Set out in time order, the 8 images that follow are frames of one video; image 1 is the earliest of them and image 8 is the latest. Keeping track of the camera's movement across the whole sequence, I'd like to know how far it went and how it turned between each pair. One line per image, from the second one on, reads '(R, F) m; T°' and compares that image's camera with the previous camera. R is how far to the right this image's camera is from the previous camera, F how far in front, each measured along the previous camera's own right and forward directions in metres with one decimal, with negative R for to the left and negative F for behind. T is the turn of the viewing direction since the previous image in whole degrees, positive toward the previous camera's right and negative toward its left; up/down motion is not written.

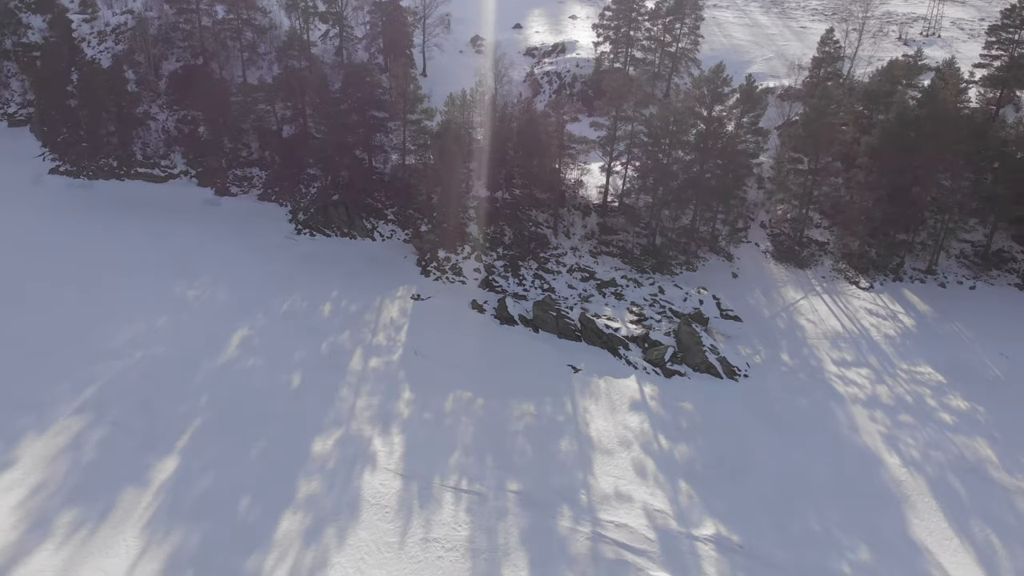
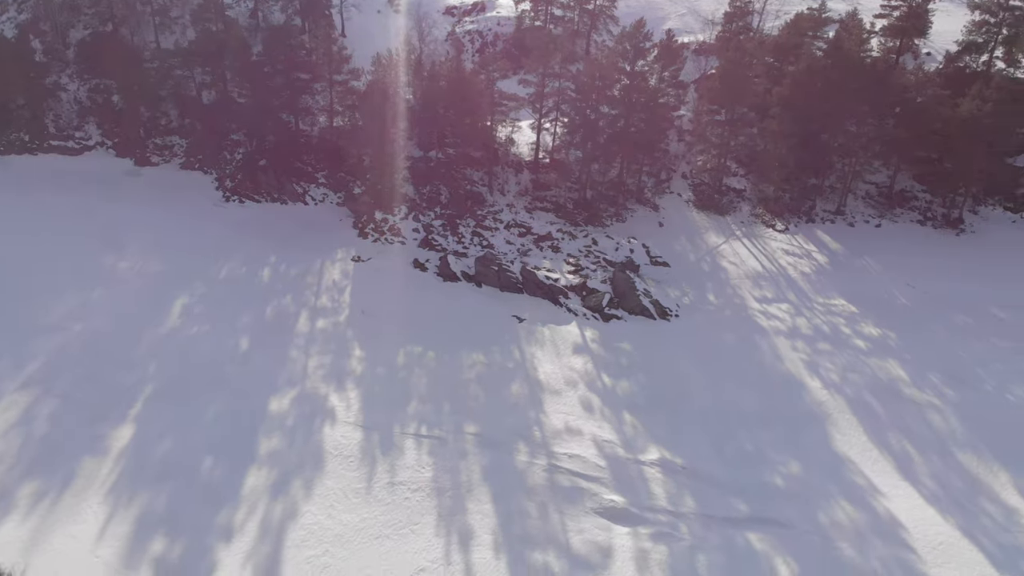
(-0.8, -0.9) m; +6°
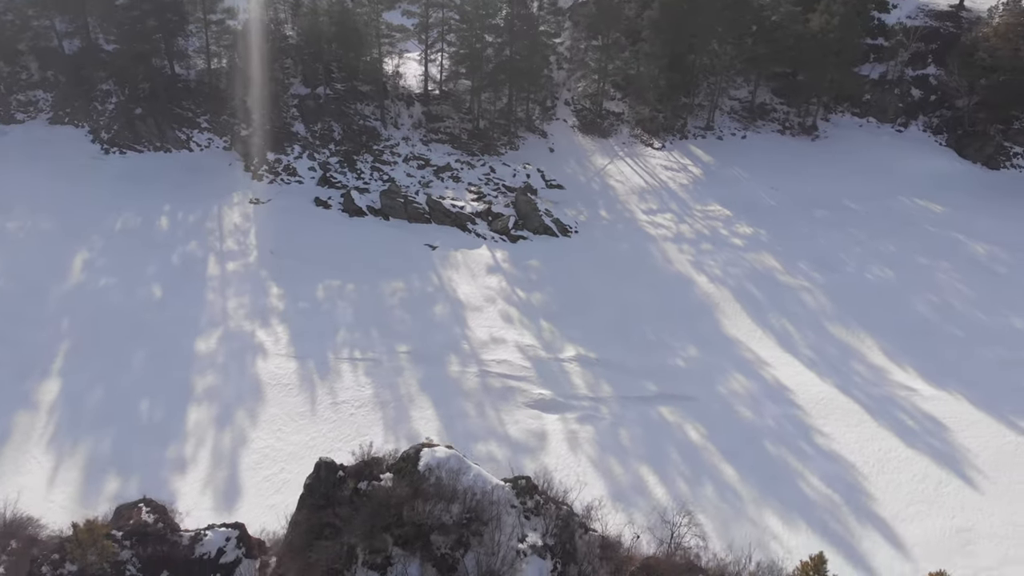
(-1.3, -1.4) m; +8°
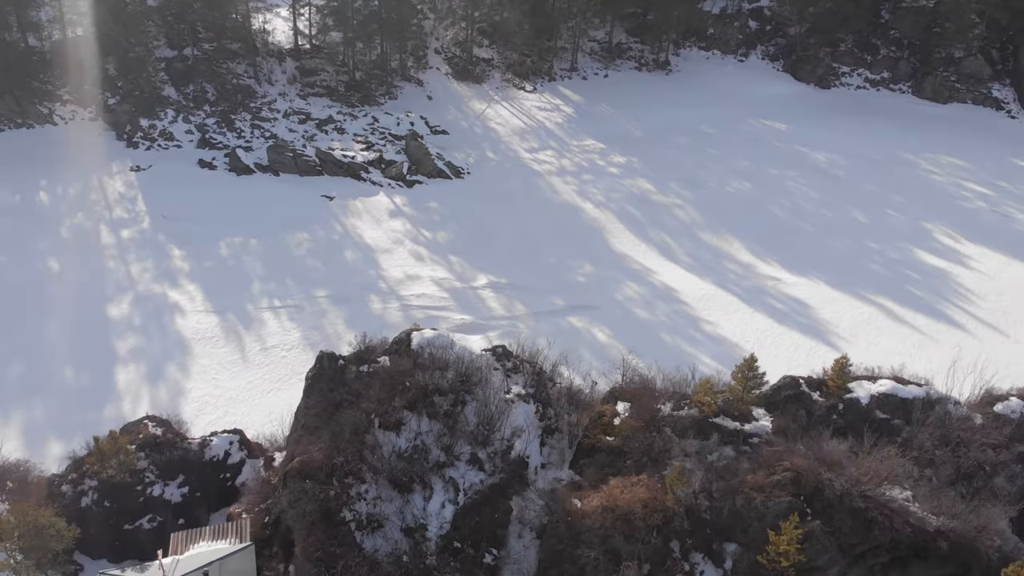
(-1.5, -1.5) m; +9°
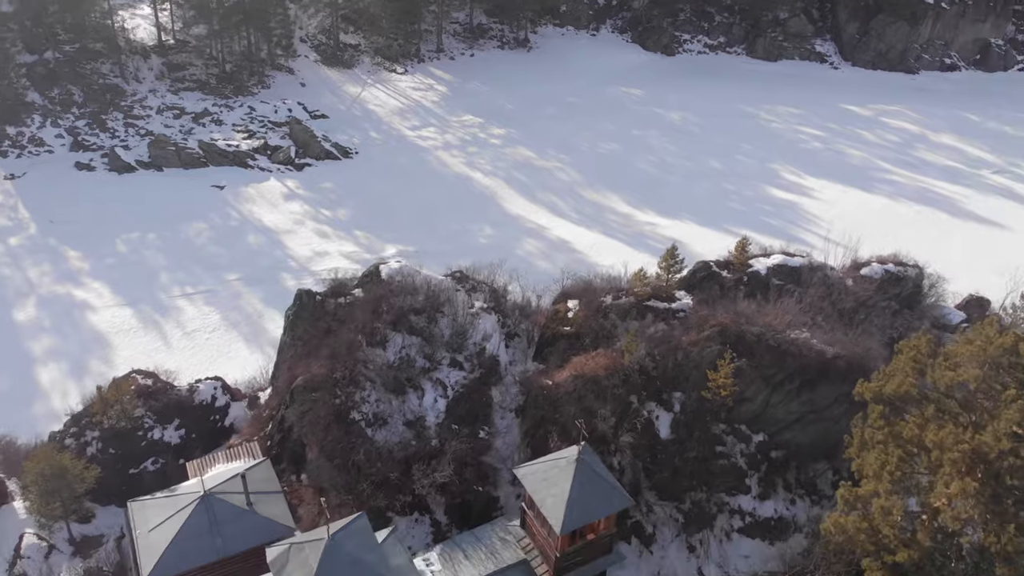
(-1.5, -1.6) m; +9°
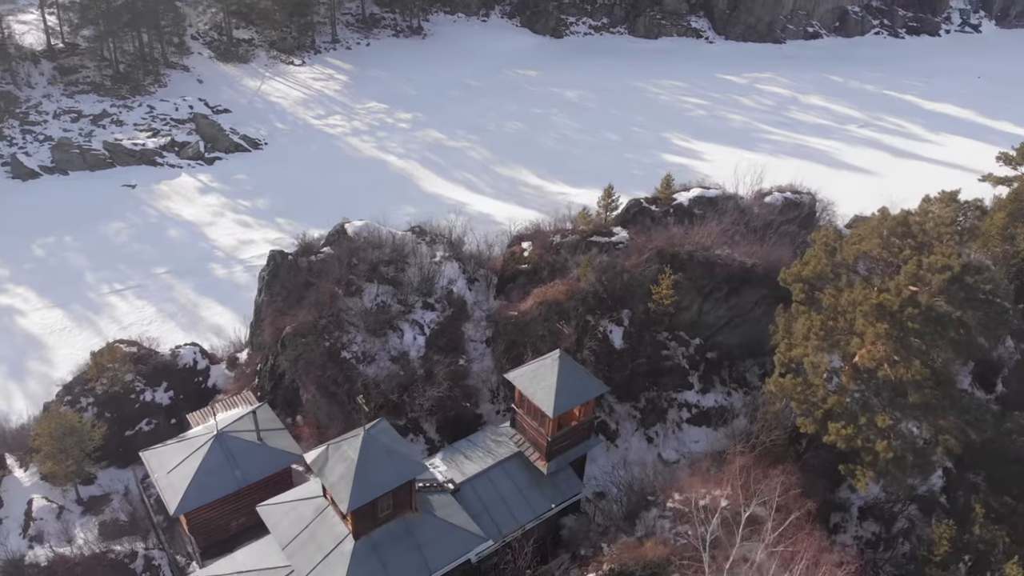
(-1.1, -1.4) m; +7°
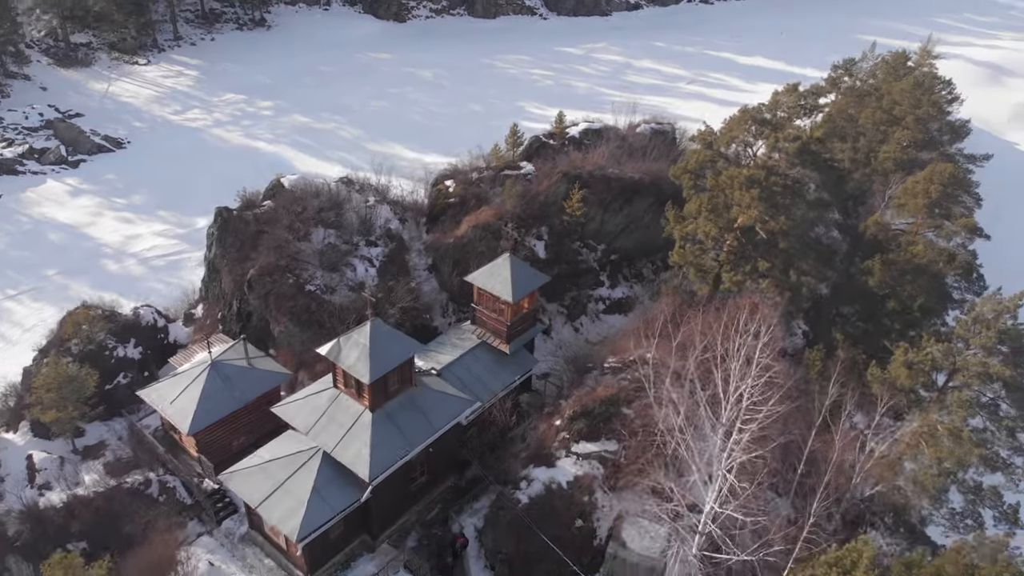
(-1.7, -2.0) m; +10°
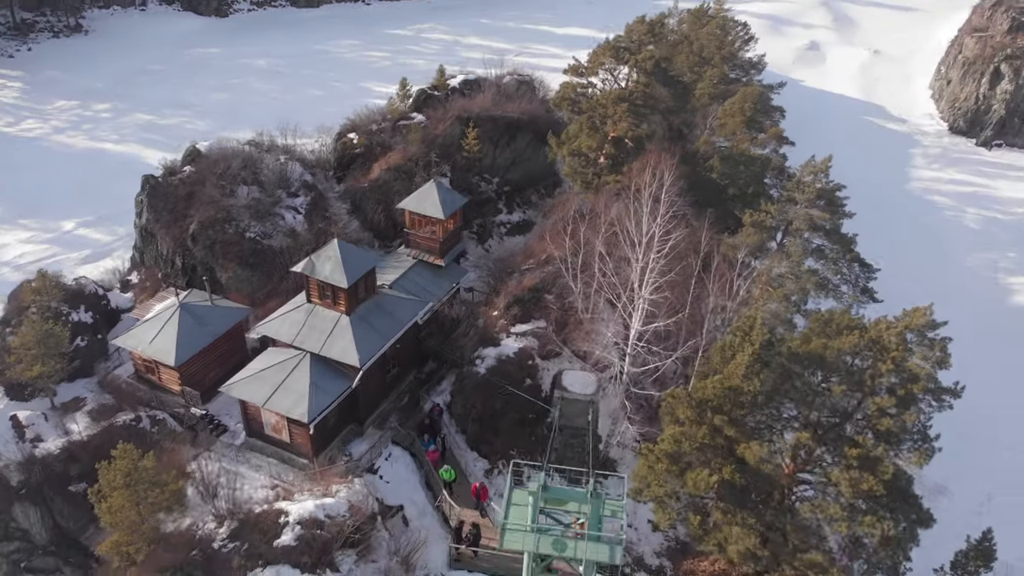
(-1.8, -2.2) m; +11°
